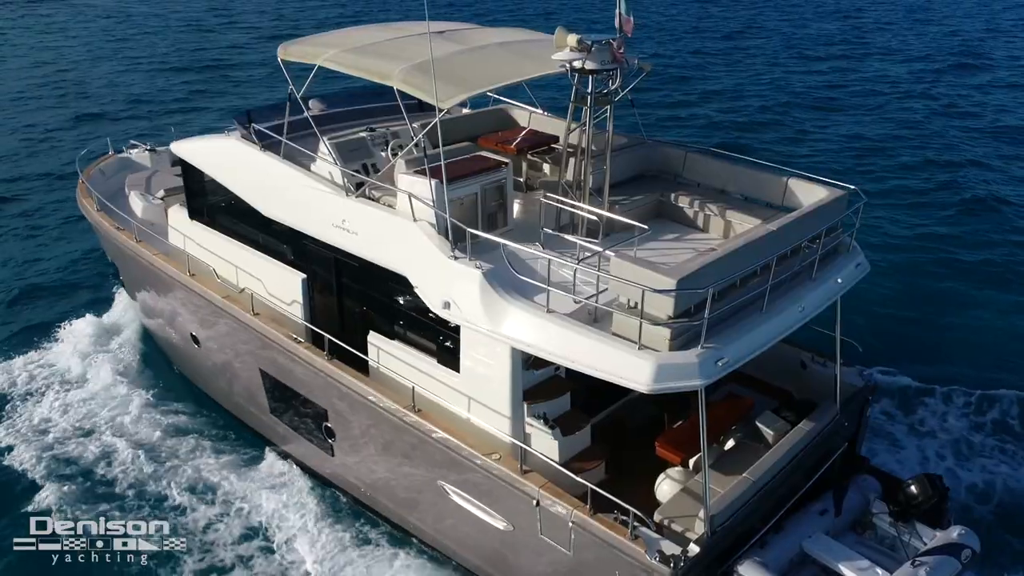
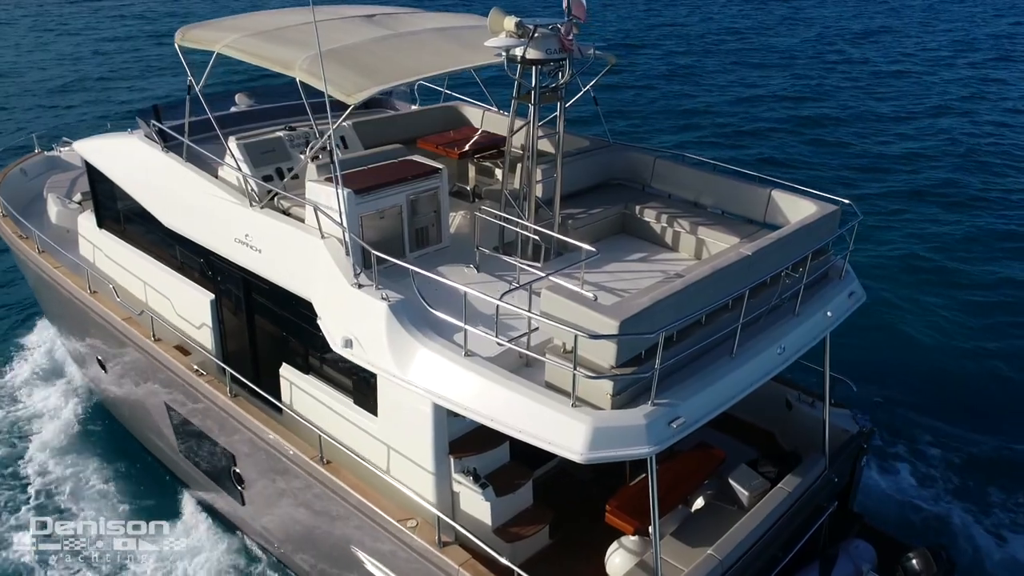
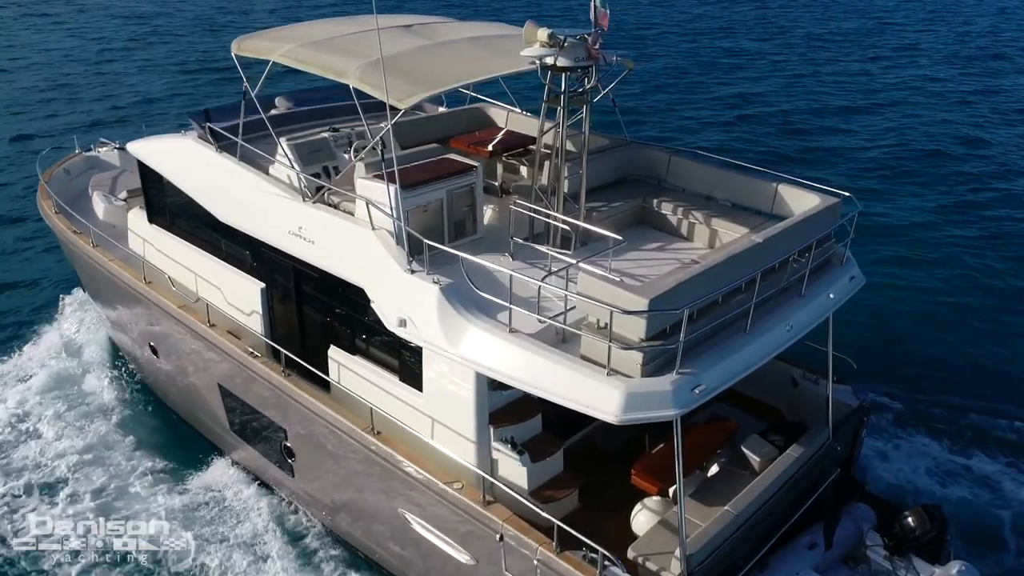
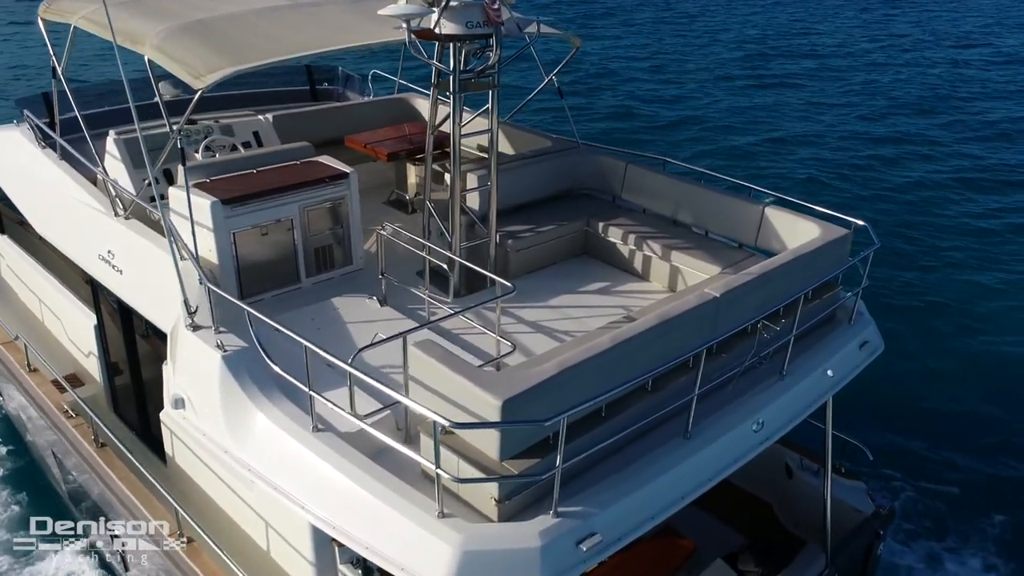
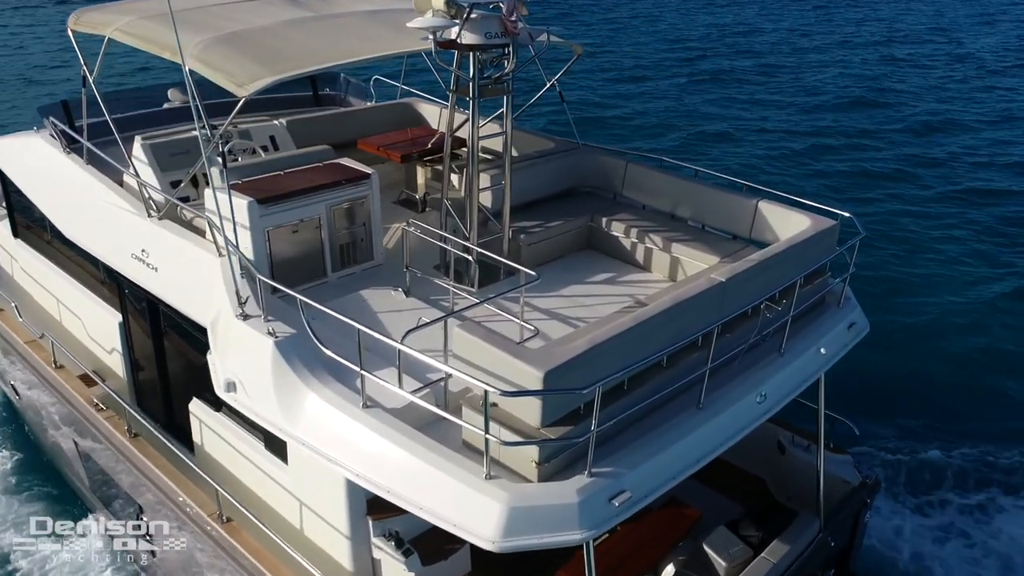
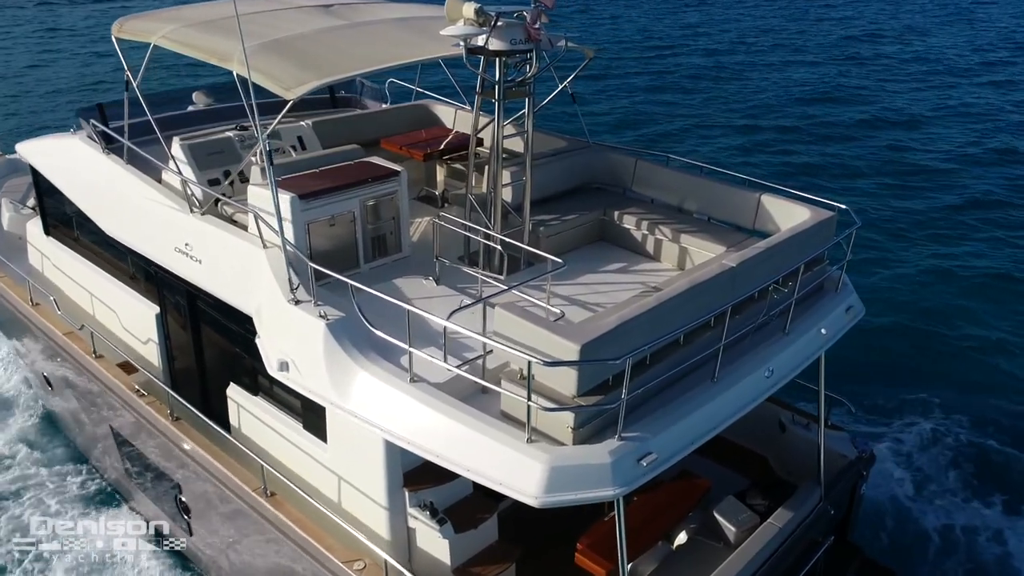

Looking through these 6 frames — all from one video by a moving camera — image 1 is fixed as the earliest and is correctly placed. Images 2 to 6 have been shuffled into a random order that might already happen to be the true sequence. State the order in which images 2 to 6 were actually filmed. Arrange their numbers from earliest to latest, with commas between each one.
3, 2, 6, 5, 4
